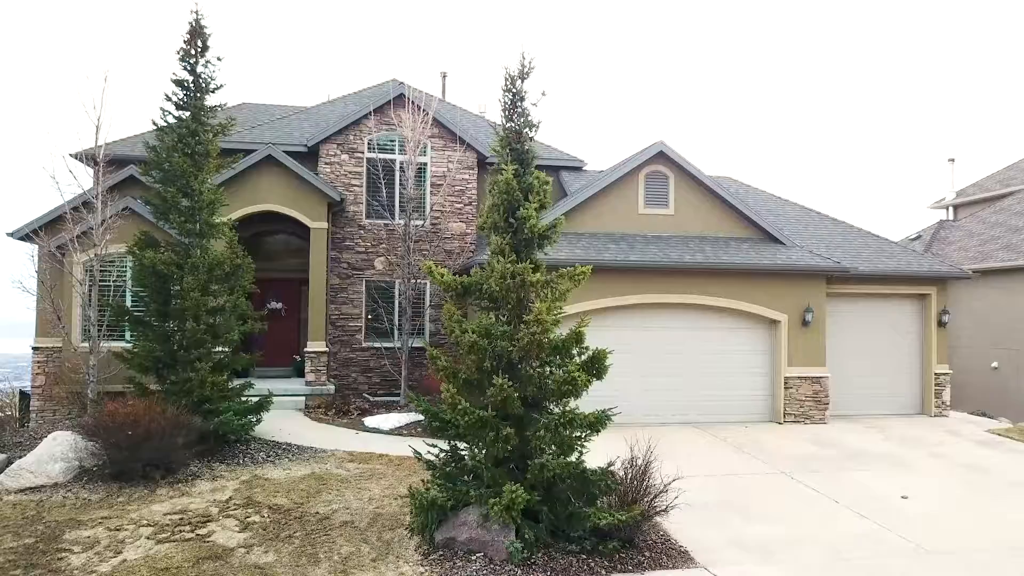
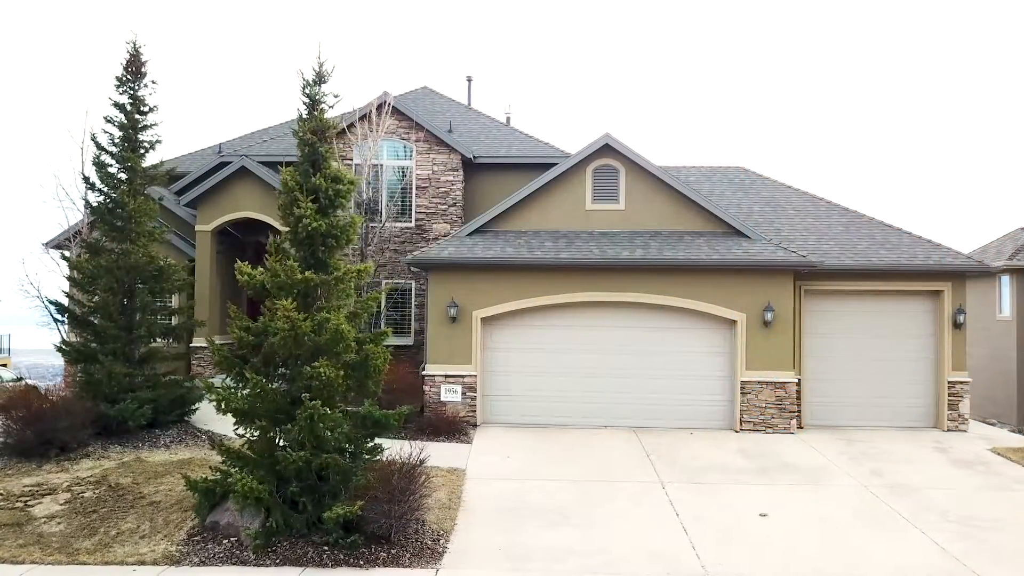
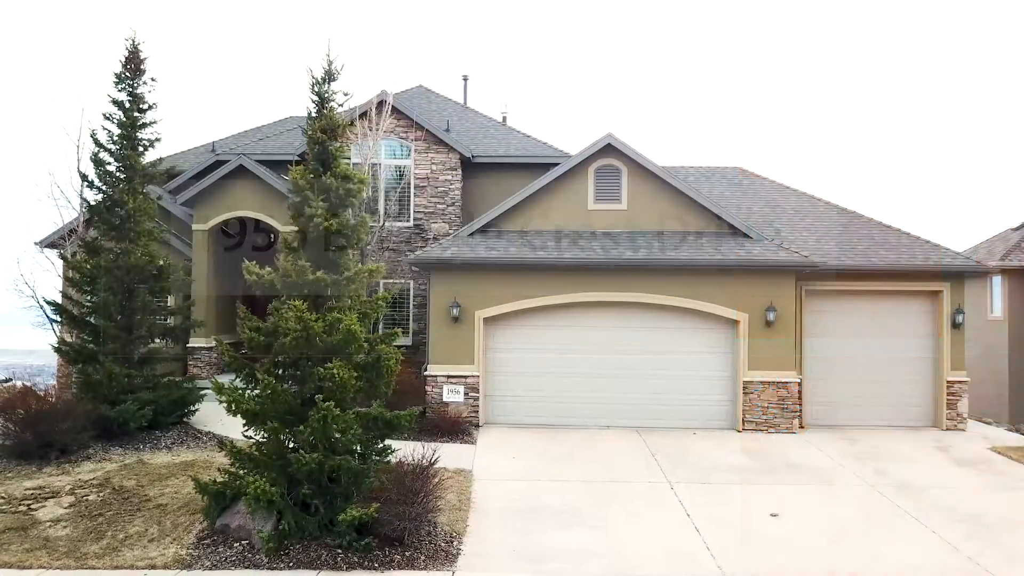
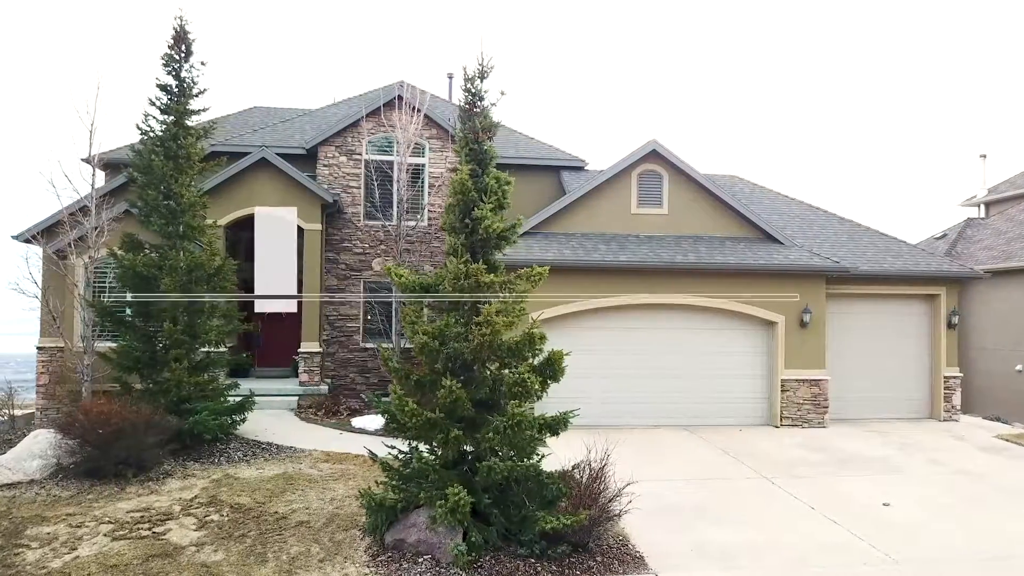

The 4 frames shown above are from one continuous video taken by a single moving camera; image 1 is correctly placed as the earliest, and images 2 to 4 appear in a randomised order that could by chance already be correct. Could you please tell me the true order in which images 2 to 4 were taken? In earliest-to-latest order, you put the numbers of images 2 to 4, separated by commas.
4, 3, 2
